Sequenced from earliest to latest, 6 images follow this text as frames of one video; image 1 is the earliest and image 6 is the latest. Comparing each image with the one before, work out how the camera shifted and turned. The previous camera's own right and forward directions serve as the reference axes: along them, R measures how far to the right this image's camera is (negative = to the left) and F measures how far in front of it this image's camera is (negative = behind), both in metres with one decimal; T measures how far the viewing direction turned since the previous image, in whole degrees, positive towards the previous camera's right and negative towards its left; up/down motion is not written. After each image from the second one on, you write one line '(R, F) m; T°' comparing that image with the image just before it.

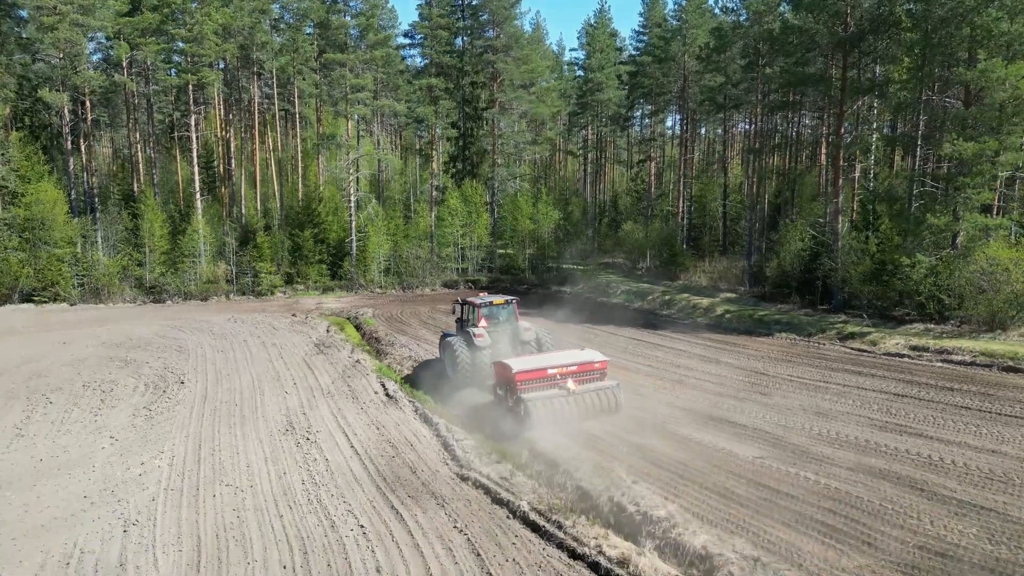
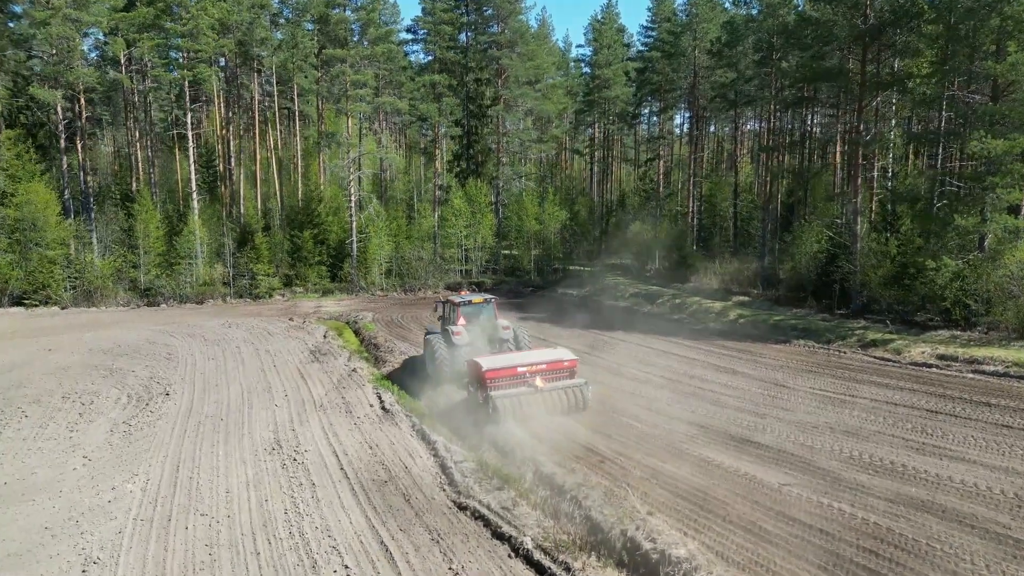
(0.0, +0.8) m; 0°
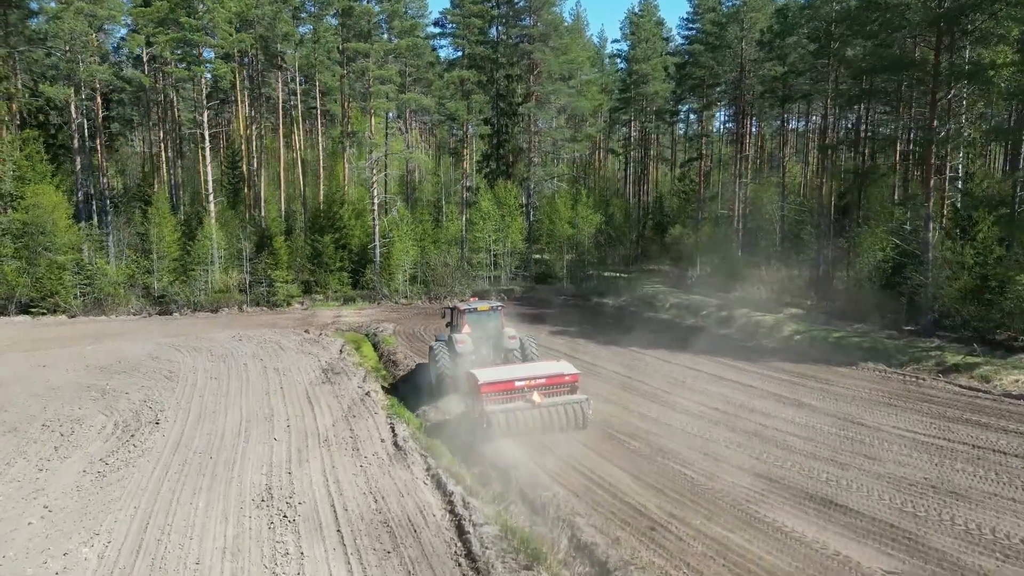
(0.0, +1.6) m; -2°
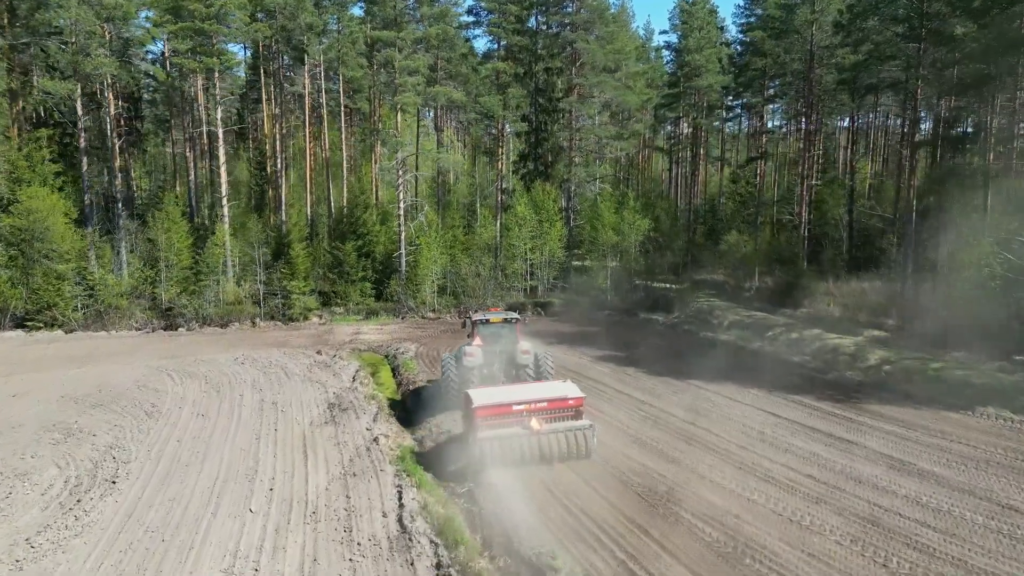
(0.0, +2.4) m; -3°
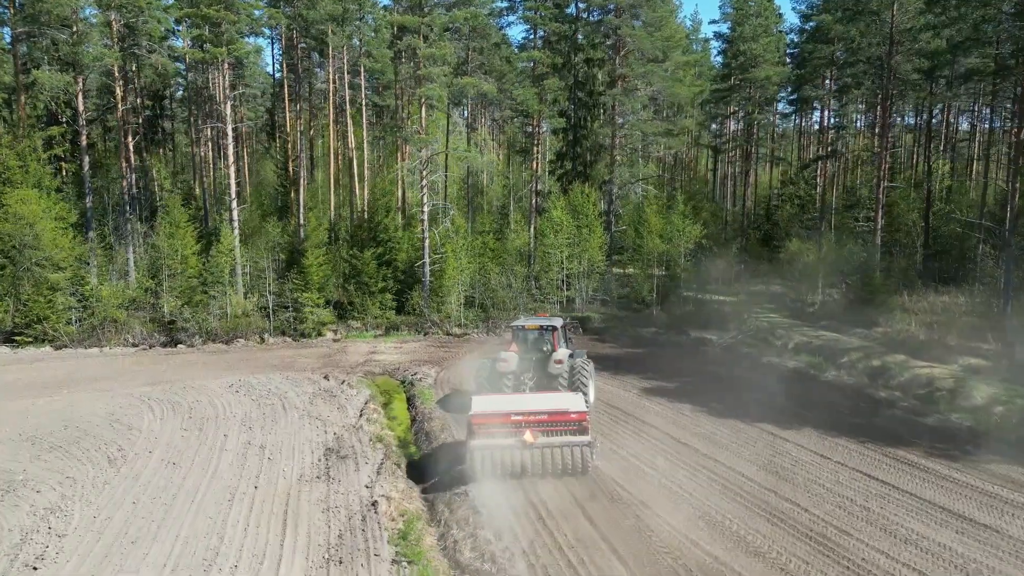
(0.0, +2.3) m; -3°
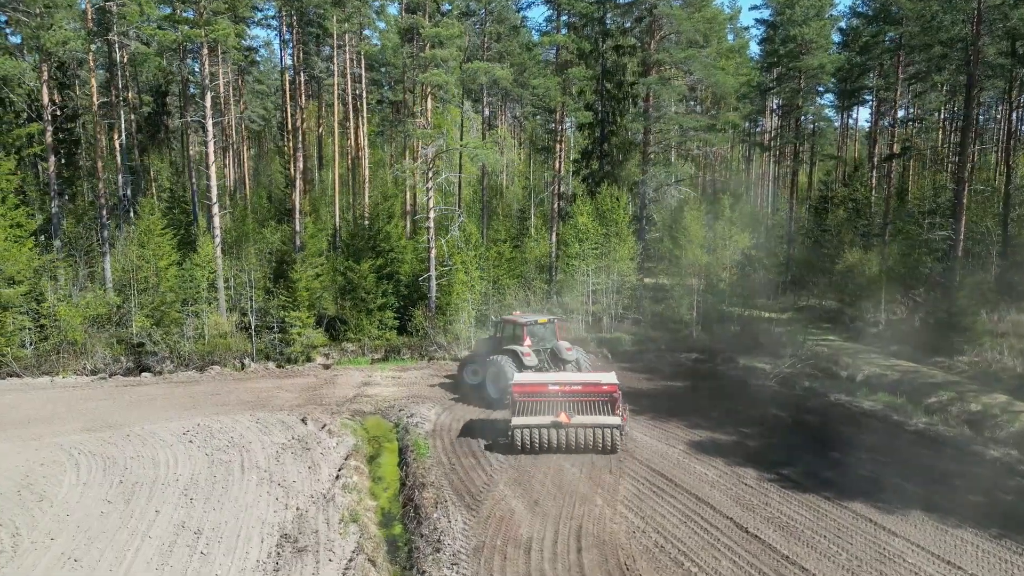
(+0.1, +2.7) m; -2°
